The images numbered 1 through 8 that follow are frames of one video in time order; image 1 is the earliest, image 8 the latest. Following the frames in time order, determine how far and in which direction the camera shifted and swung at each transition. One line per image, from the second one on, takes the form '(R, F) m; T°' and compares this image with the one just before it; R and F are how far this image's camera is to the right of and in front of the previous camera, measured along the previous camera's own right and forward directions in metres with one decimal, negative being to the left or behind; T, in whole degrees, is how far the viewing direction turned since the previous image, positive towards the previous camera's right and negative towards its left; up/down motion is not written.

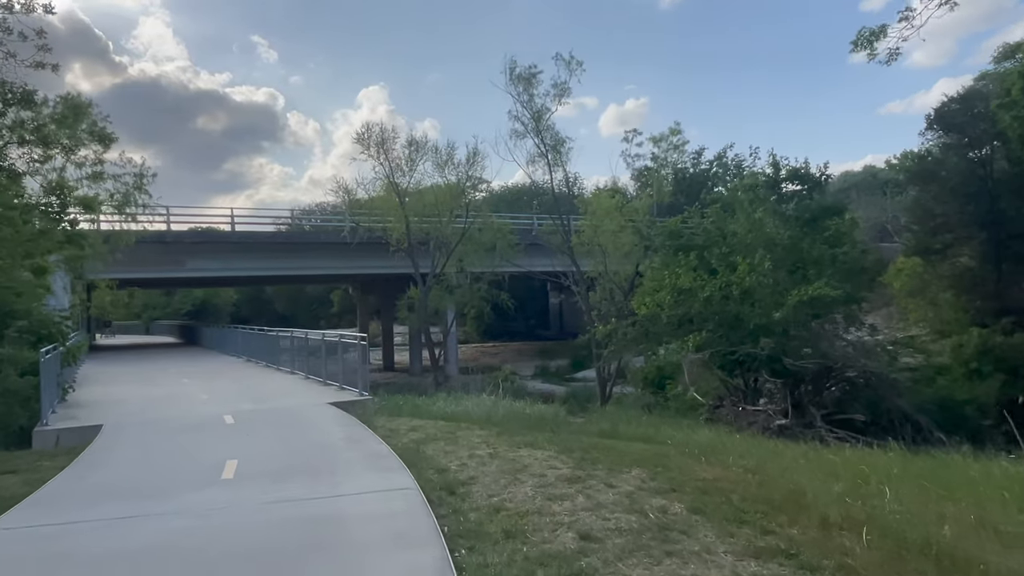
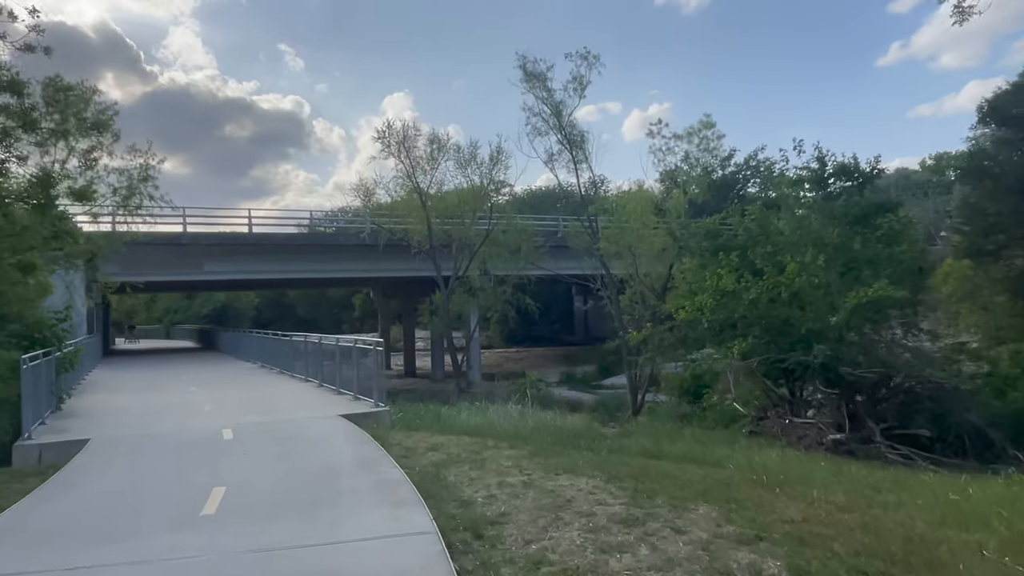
(-0.1, +1.6) m; -1°
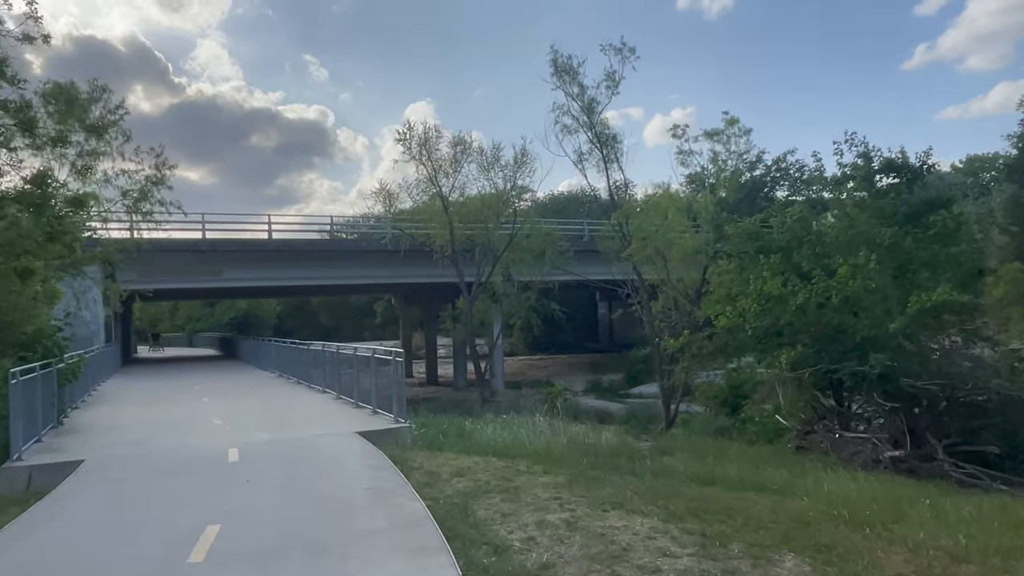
(-0.1, +1.3) m; -1°
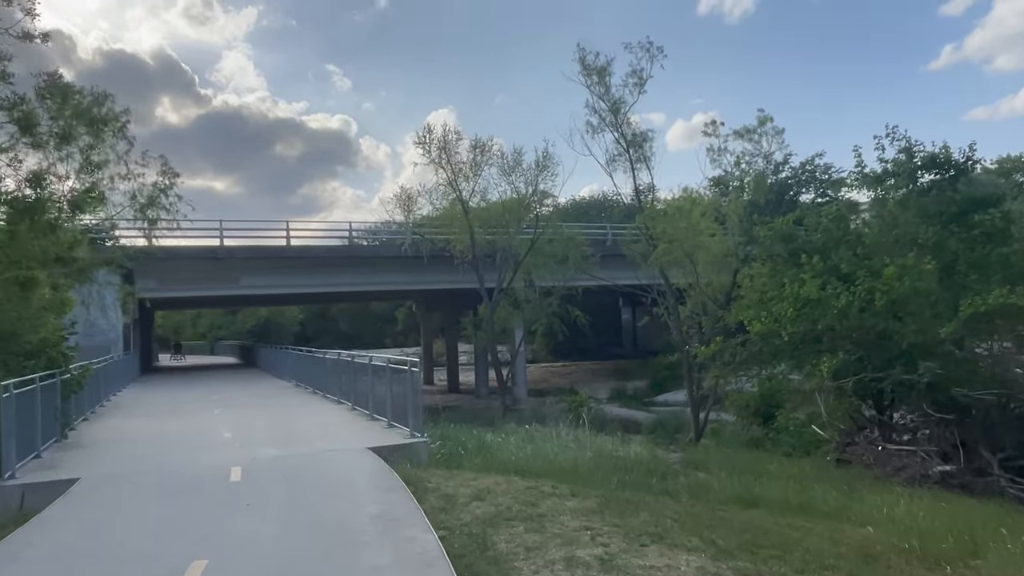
(0.0, +0.9) m; -1°
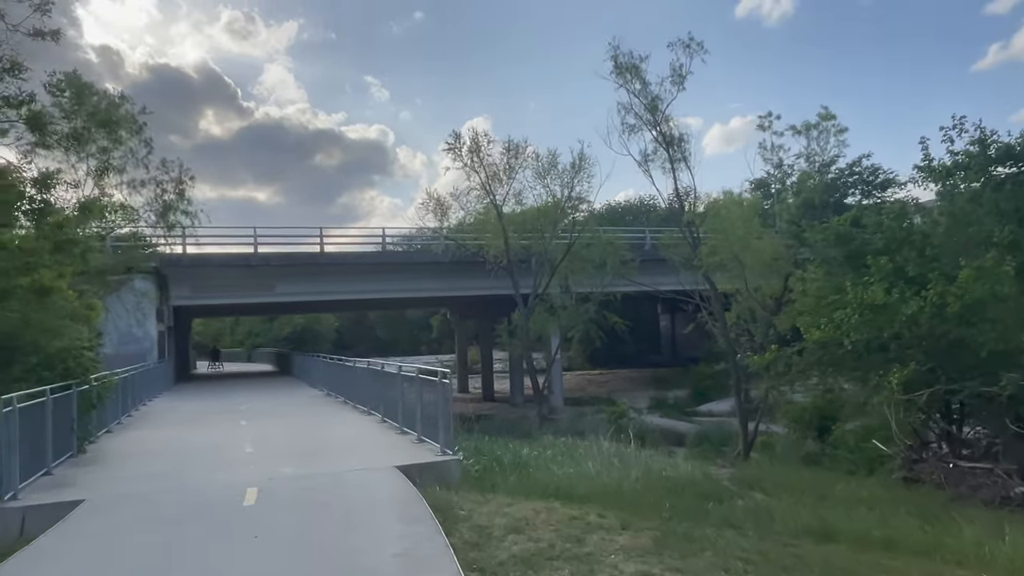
(0.0, +1.1) m; -2°
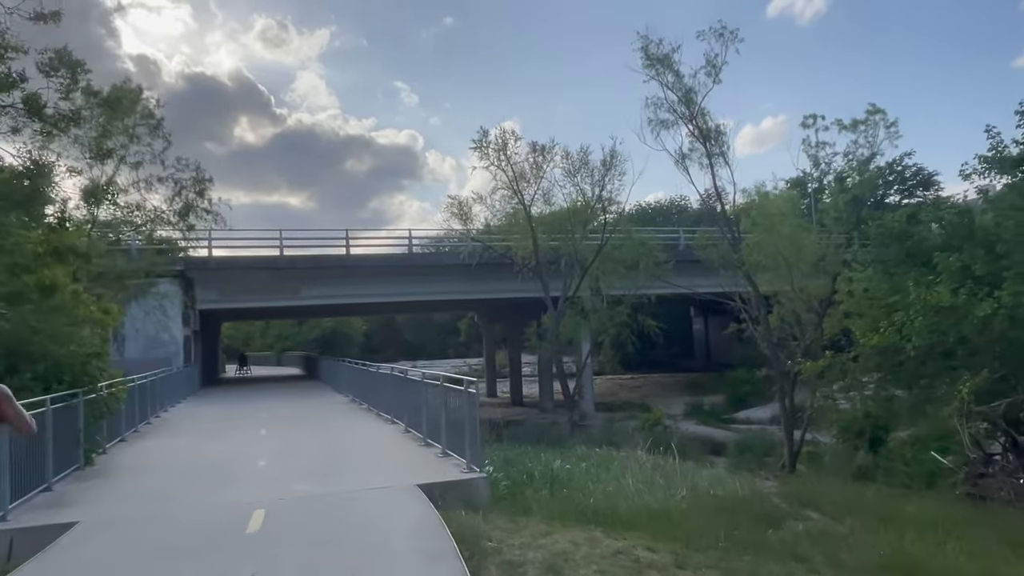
(-0.1, +1.1) m; -2°
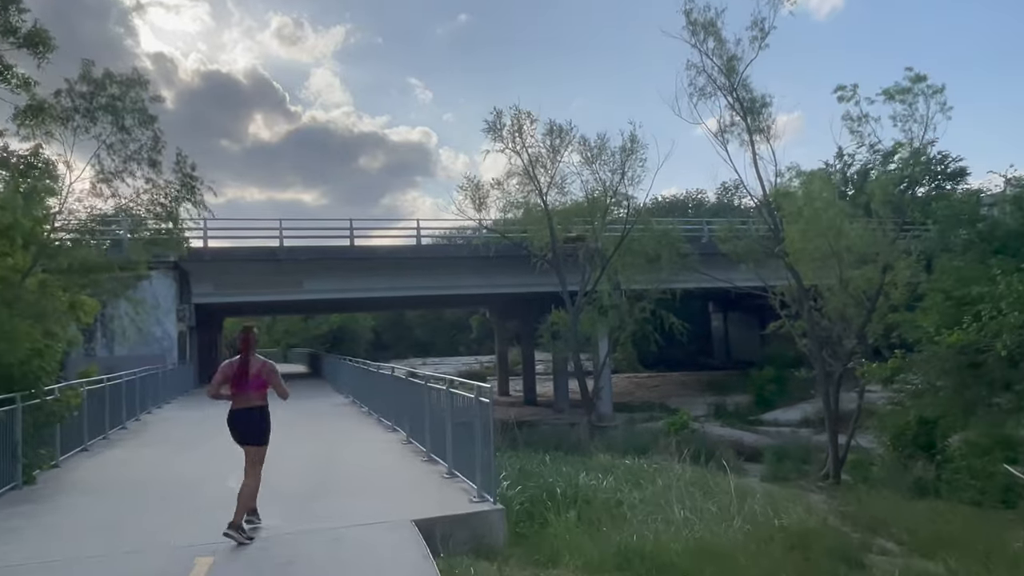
(-0.1, +2.4) m; -1°
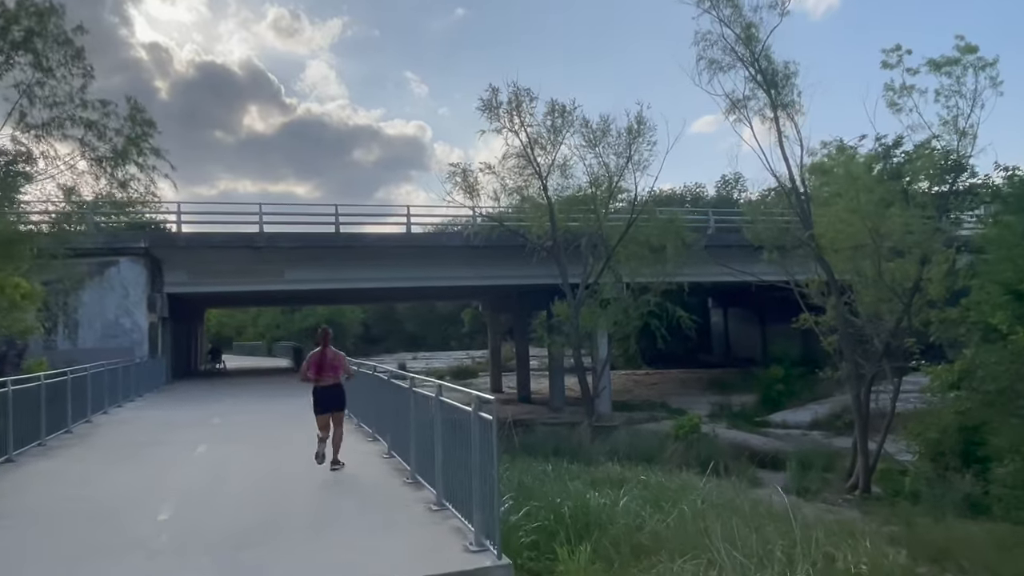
(-0.1, +2.3) m; +1°
